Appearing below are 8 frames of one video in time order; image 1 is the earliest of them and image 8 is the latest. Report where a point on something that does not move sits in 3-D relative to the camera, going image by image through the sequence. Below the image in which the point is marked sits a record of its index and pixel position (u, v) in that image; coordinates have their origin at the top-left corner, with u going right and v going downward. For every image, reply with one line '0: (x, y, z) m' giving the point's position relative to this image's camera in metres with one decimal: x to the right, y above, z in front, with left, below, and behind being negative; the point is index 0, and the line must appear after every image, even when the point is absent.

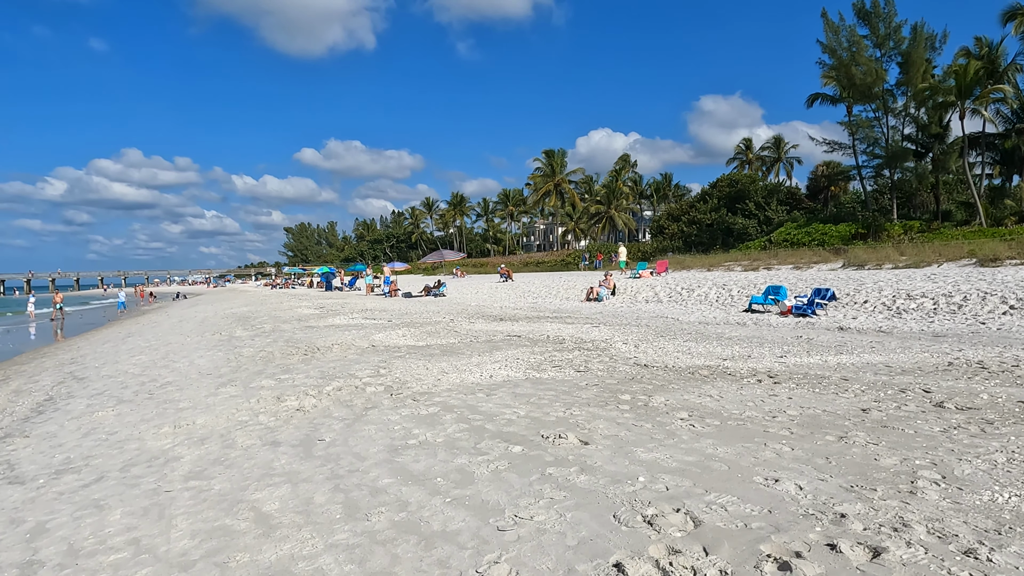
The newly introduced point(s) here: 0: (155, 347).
0: (-7.8, -1.3, +14.4) m
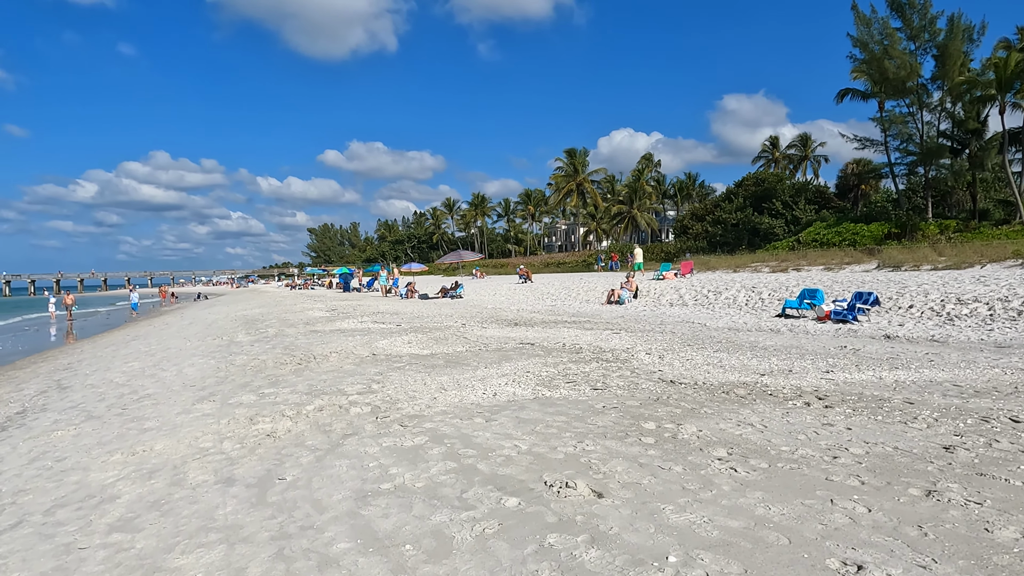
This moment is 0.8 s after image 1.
0: (-7.5, -1.4, +13.7) m
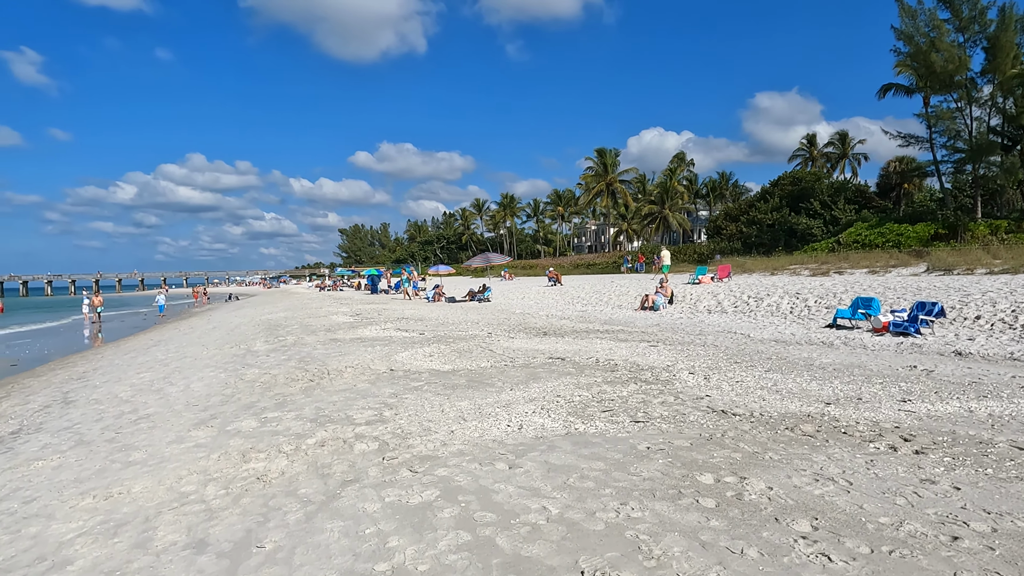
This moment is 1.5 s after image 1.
0: (-6.9, -1.5, +13.2) m
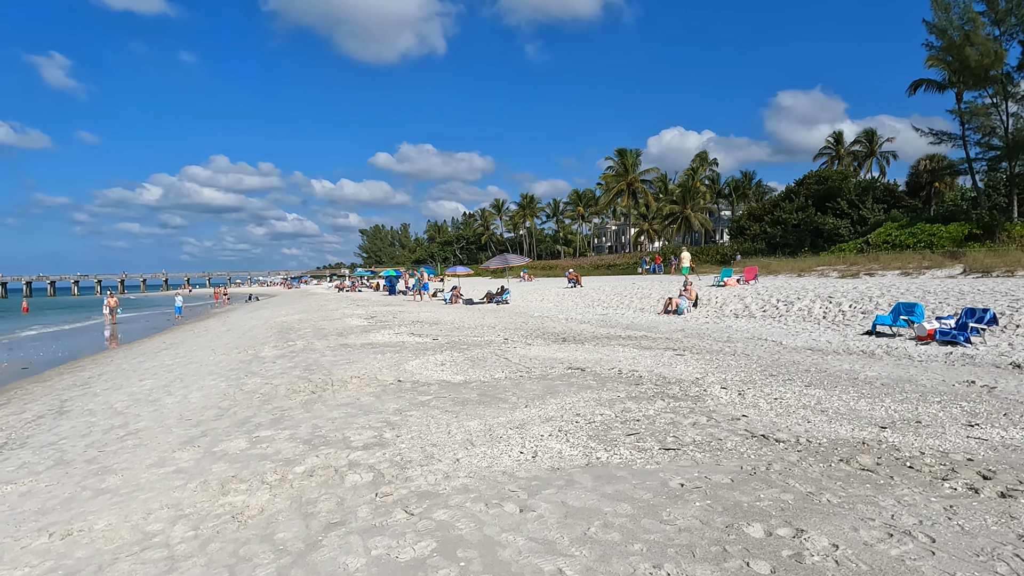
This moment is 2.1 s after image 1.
0: (-6.6, -1.6, +12.8) m
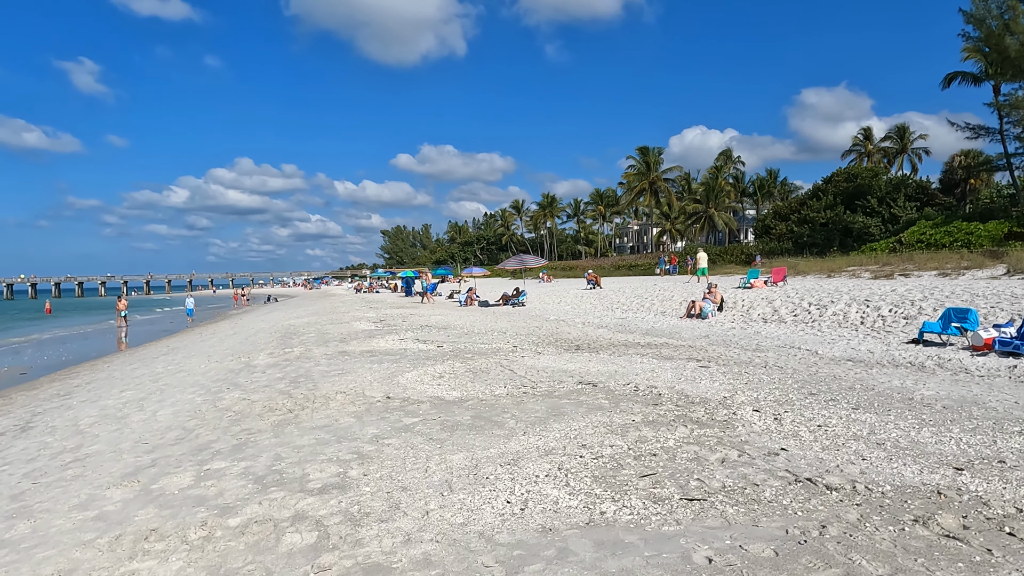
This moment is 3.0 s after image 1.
0: (-6.4, -1.6, +12.0) m
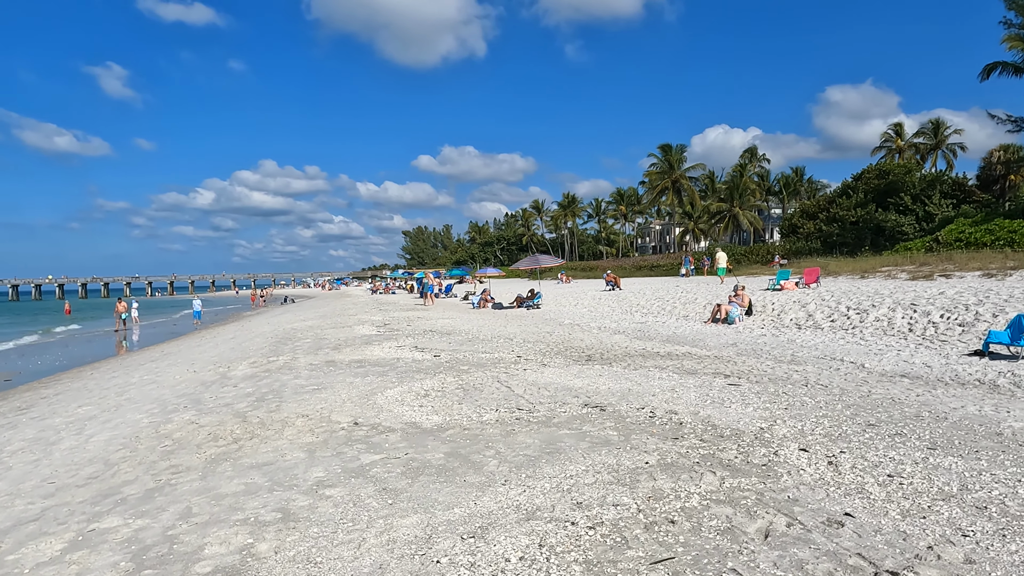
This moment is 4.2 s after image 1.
0: (-6.4, -1.7, +10.9) m
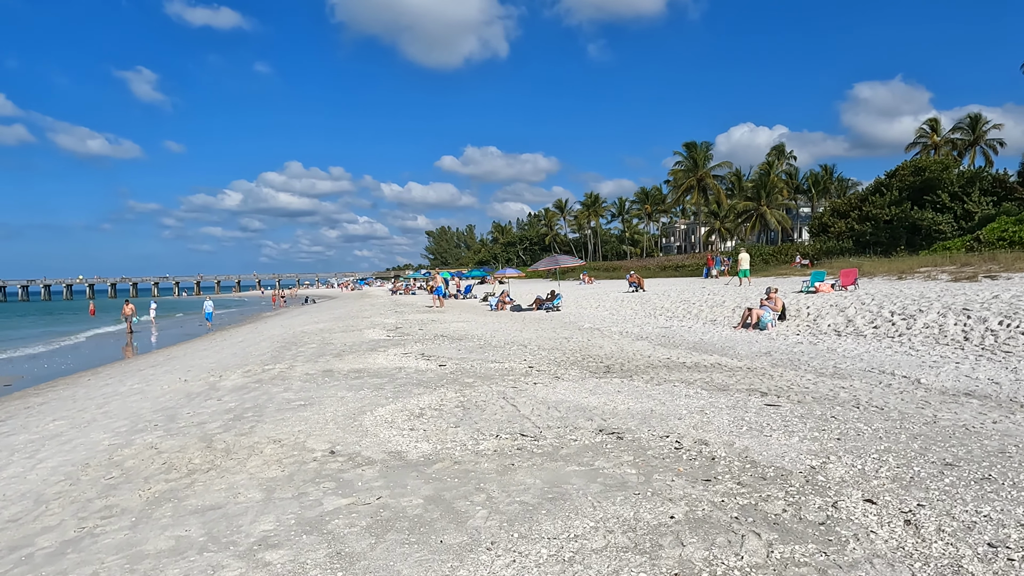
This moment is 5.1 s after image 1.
0: (-6.2, -1.8, +10.2) m
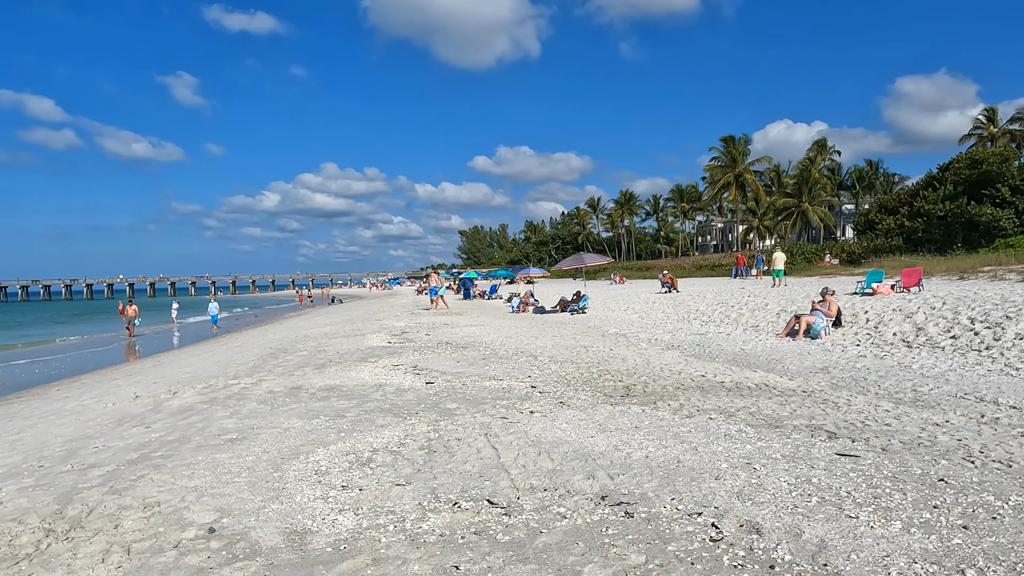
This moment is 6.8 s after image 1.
0: (-6.3, -1.8, +8.6) m
